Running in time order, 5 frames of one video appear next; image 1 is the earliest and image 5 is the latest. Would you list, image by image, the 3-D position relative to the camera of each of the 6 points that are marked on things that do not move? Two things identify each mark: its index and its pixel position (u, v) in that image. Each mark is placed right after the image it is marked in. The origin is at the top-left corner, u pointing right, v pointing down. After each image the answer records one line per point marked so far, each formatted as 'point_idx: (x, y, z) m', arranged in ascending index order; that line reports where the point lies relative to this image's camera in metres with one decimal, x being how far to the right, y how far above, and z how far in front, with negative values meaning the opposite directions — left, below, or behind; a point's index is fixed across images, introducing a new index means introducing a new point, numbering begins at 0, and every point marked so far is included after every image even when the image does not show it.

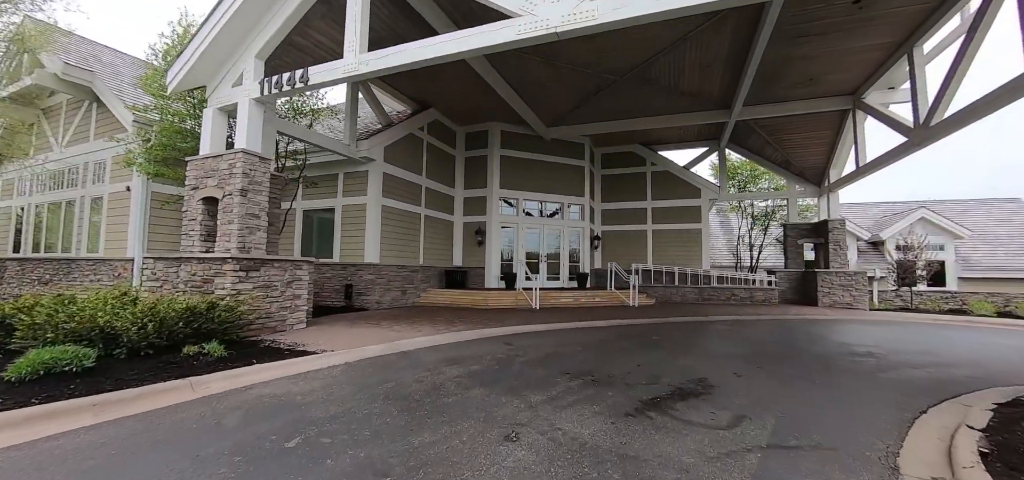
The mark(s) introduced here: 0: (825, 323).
0: (+7.4, -1.9, +9.6) m
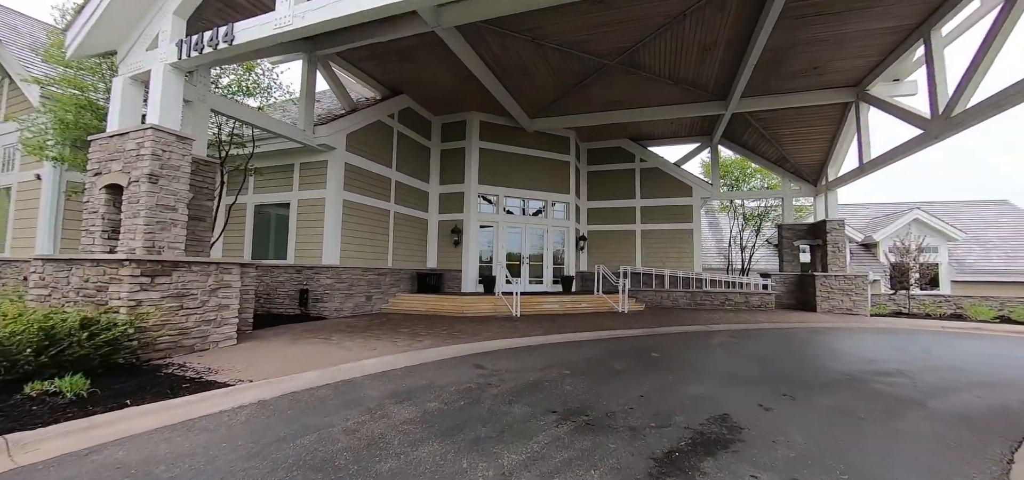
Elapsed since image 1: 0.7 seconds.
0: (+6.9, -2.0, +8.8) m
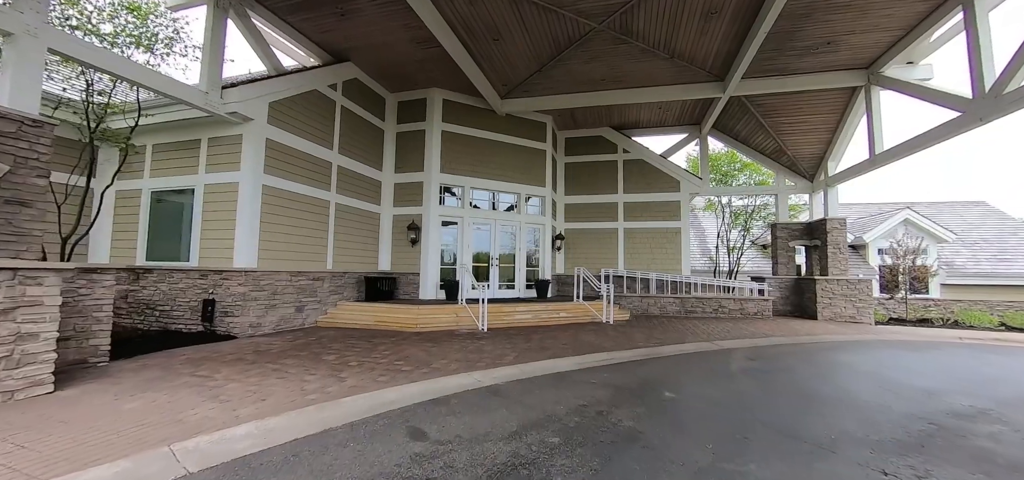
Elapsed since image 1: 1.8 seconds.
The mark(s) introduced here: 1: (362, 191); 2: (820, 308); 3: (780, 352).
0: (+6.3, -2.0, +7.6) m
1: (-3.6, +1.2, +9.6) m
2: (+7.8, -1.7, +10.2) m
3: (+4.3, -1.8, +6.5) m
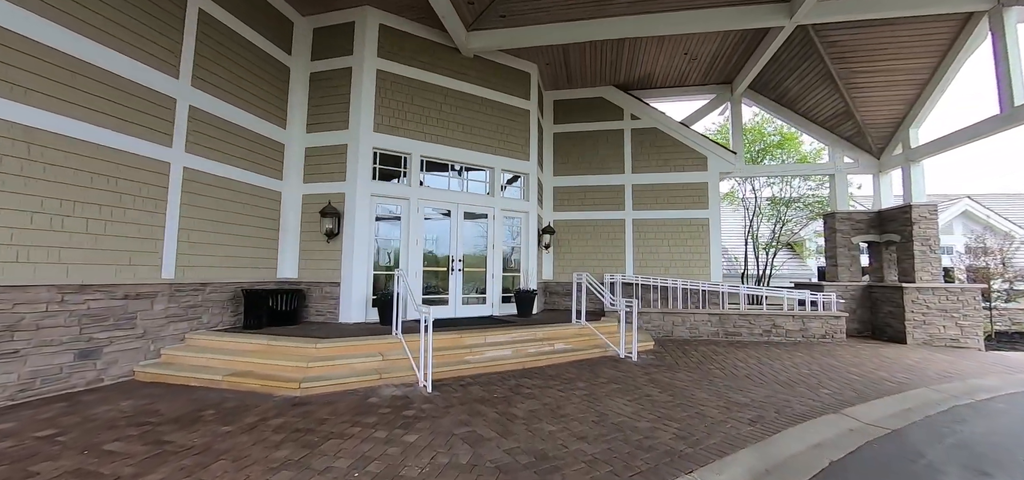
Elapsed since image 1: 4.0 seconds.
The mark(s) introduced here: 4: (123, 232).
0: (+5.9, -1.8, +4.7) m
1: (-4.1, +1.3, +6.1) m
2: (+7.3, -1.6, +7.4) m
3: (+4.0, -1.7, +3.5) m
4: (-4.4, +0.1, +4.6) m
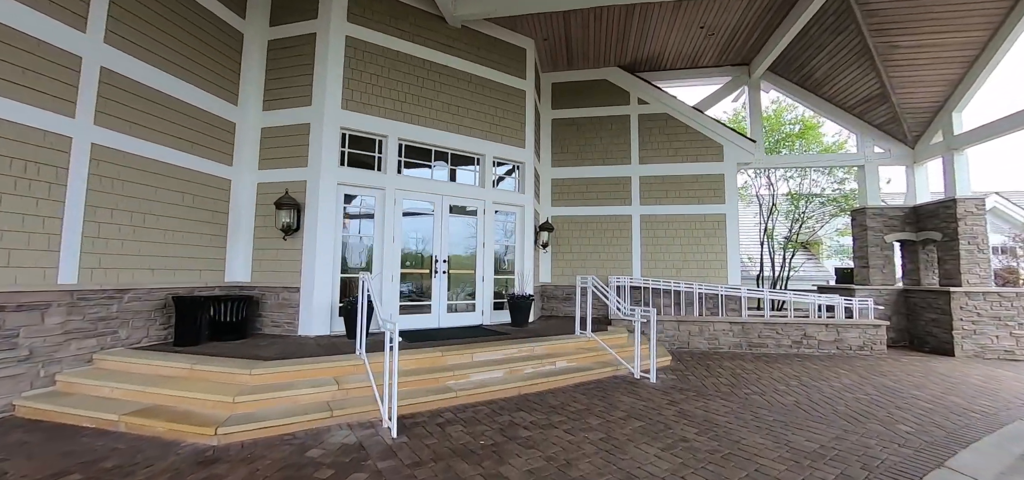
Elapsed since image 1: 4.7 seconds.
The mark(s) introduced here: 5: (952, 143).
0: (+5.9, -1.8, +3.8) m
1: (-4.2, +1.4, +5.0) m
2: (+7.2, -1.6, +6.5) m
3: (+4.0, -1.6, +2.5) m
4: (-4.5, +0.2, +3.6) m
5: (+7.8, +1.7, +7.2) m
